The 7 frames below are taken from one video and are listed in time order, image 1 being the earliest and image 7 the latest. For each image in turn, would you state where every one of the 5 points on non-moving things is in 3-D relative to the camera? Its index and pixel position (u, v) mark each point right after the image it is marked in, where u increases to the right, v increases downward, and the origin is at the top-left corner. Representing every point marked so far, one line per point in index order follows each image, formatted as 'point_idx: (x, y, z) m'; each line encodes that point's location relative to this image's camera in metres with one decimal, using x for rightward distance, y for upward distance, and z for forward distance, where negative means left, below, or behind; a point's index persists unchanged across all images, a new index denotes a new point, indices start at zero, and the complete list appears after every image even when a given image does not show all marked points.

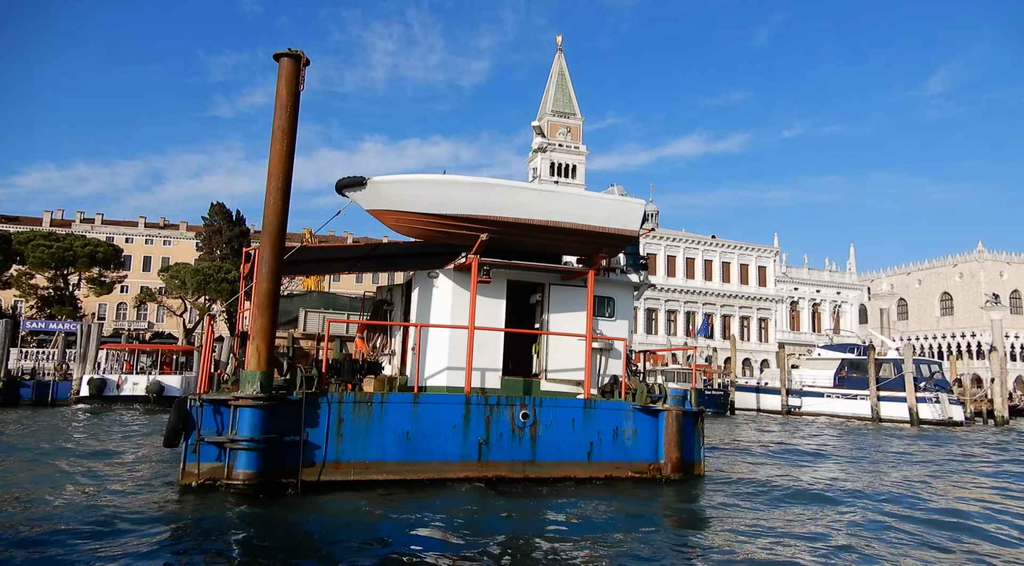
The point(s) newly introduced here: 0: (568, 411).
0: (+0.5, -1.1, +6.2) m
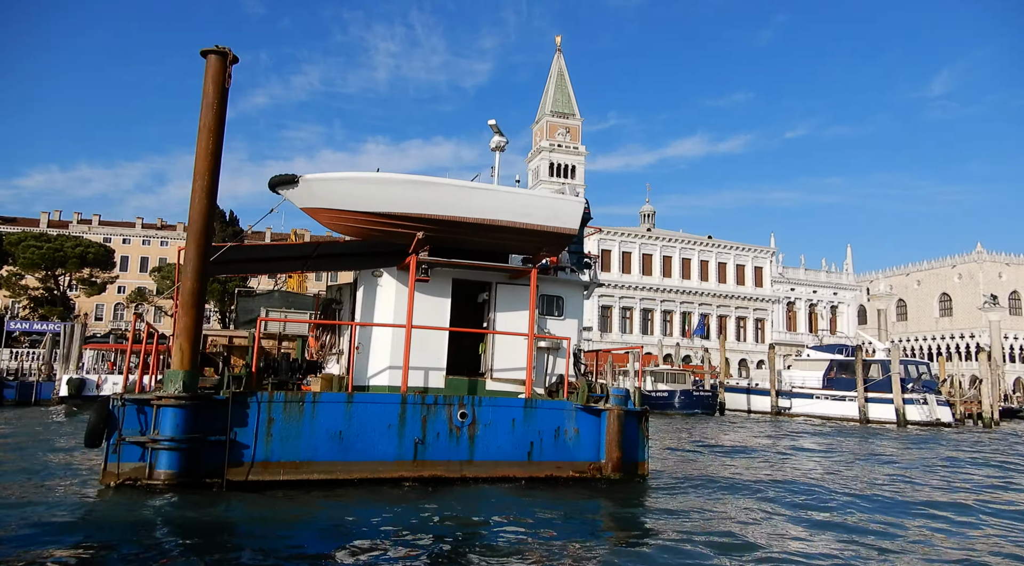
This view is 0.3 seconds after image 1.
0: (0.0, -1.1, +6.2) m
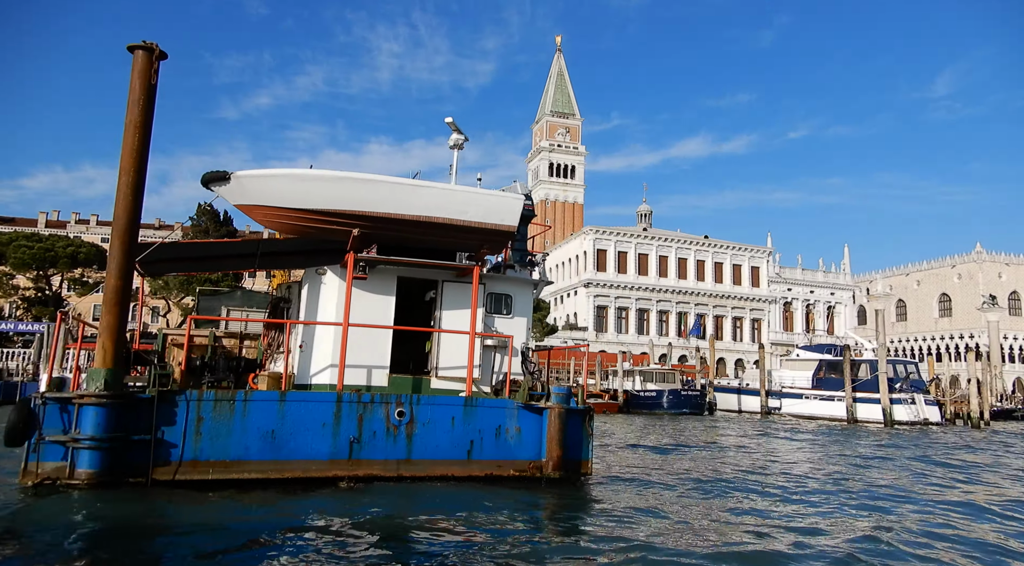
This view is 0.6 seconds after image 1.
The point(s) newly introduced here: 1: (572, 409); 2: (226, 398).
0: (-0.5, -1.0, +6.1) m
1: (+0.5, -1.1, +6.4) m
2: (-2.1, -0.9, +5.4) m
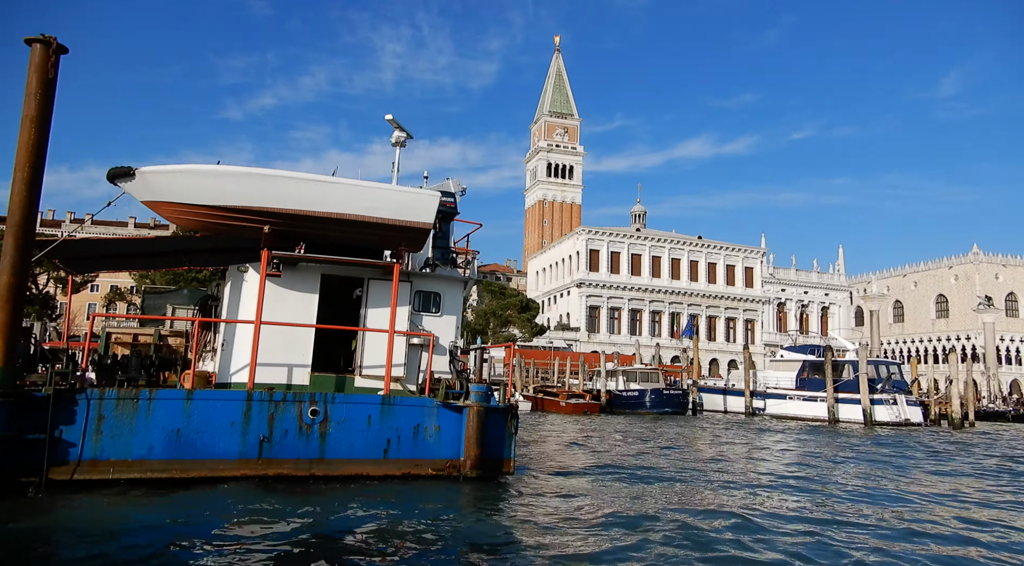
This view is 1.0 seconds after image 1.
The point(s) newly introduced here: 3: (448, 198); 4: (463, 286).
0: (-1.2, -1.0, +6.1) m
1: (-0.2, -1.1, +6.3) m
2: (-2.8, -0.8, +5.3) m
3: (-0.6, +0.8, +6.5) m
4: (-0.5, 0.0, +7.2) m
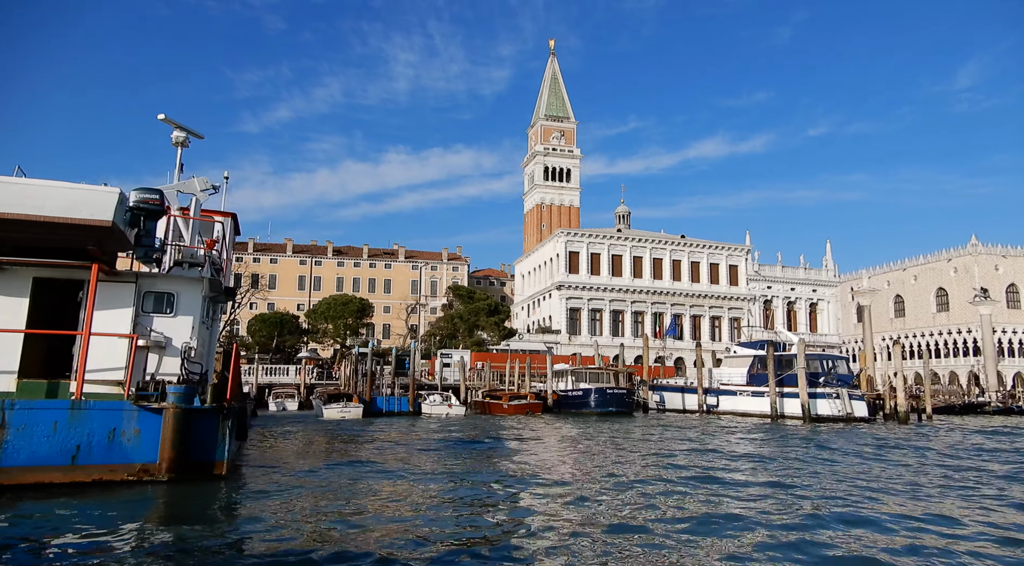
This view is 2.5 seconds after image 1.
0: (-3.7, -1.0, +5.9) m
1: (-2.6, -1.1, +6.1) m
2: (-5.3, -0.9, +5.2) m
3: (-3.1, +0.8, +6.3) m
4: (-3.0, 0.0, +7.0) m
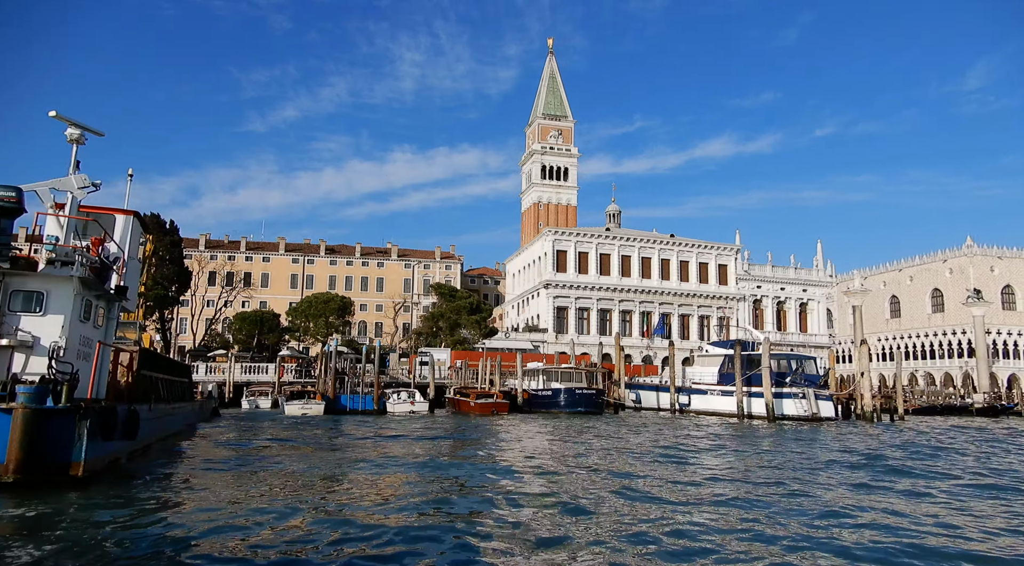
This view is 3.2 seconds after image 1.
0: (-4.9, -1.0, +5.8) m
1: (-3.9, -1.1, +6.1) m
2: (-6.5, -0.9, +5.1) m
3: (-4.3, +0.8, +6.3) m
4: (-4.2, 0.0, +7.0) m
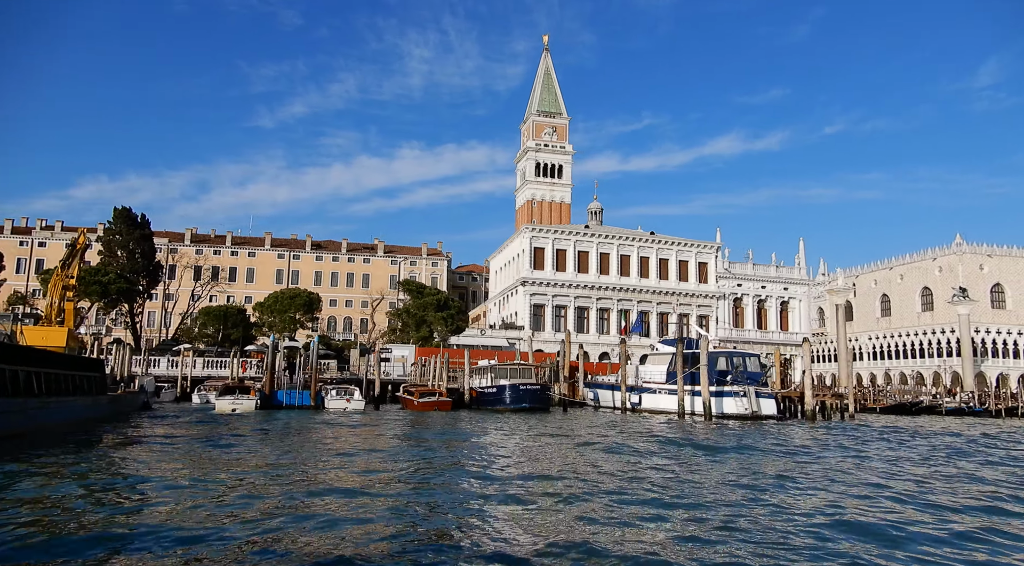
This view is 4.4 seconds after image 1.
0: (-7.0, -1.0, +5.7) m
1: (-5.9, -1.0, +5.9) m
2: (-8.6, -0.8, +5.0) m
3: (-6.4, +0.8, +6.1) m
4: (-6.3, +0.1, +6.8) m
